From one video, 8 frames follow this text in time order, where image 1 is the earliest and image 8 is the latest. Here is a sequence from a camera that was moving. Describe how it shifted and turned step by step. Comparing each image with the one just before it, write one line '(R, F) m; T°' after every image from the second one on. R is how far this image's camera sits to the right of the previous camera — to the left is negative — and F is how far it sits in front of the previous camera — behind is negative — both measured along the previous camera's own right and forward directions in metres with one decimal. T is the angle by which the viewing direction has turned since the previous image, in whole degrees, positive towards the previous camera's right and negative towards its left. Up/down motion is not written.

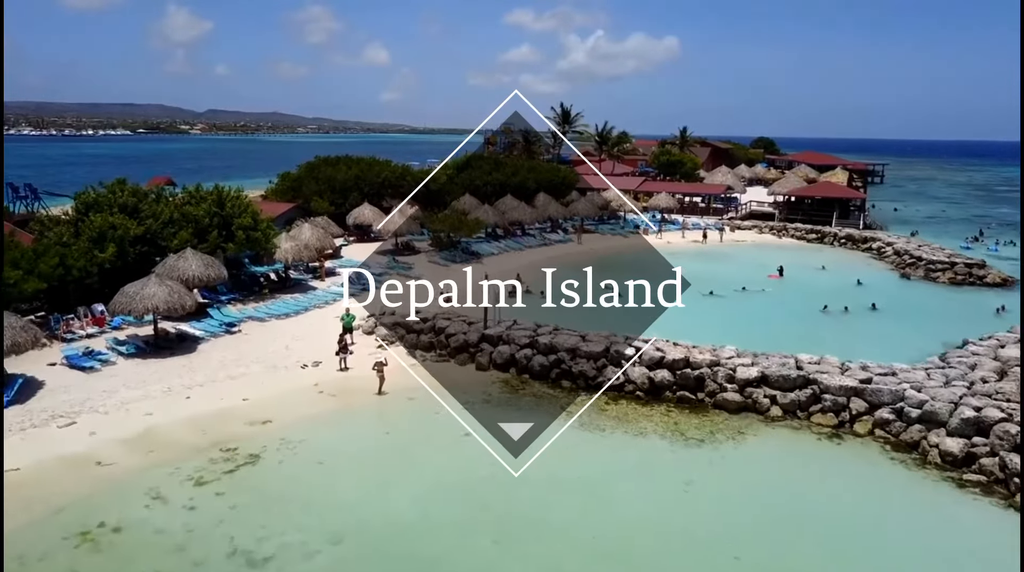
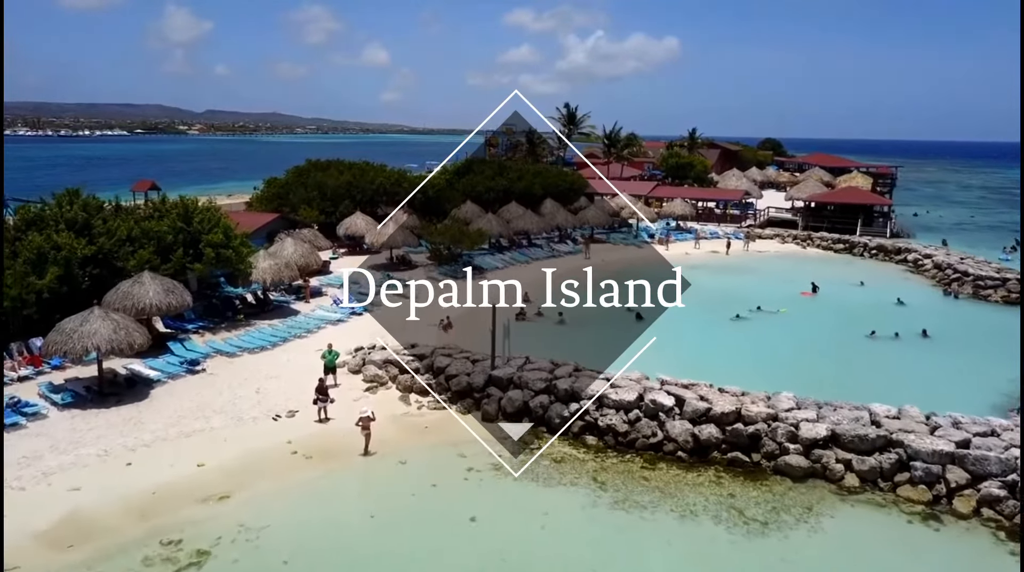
(-0.3, +3.4) m; 0°
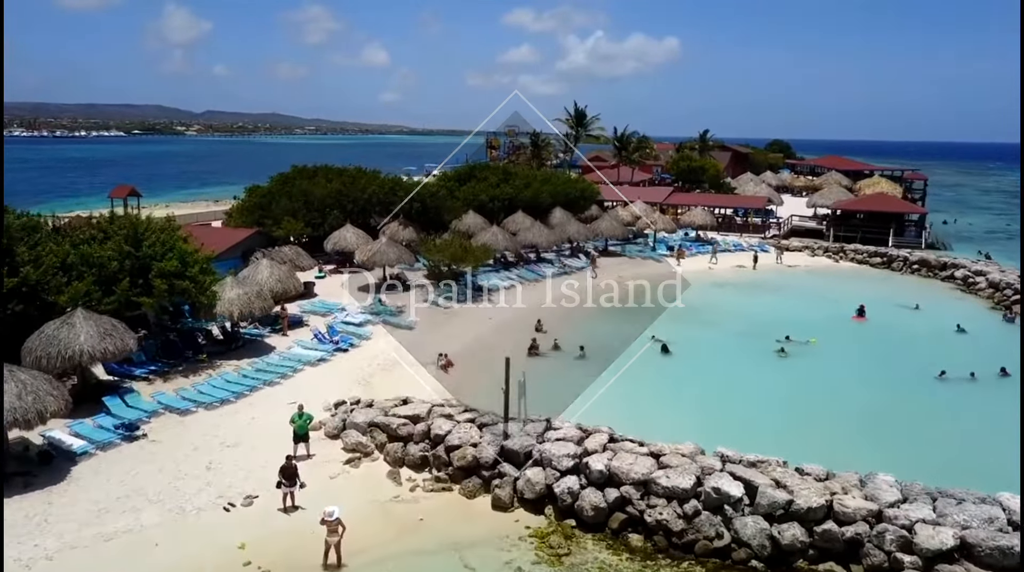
(-0.4, +3.9) m; 0°
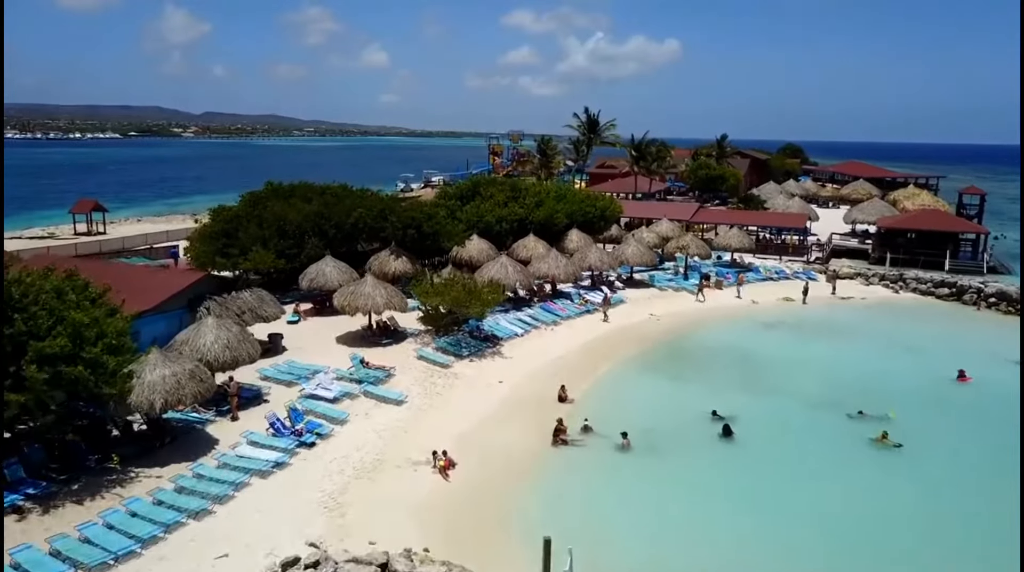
(-0.5, +5.7) m; 0°
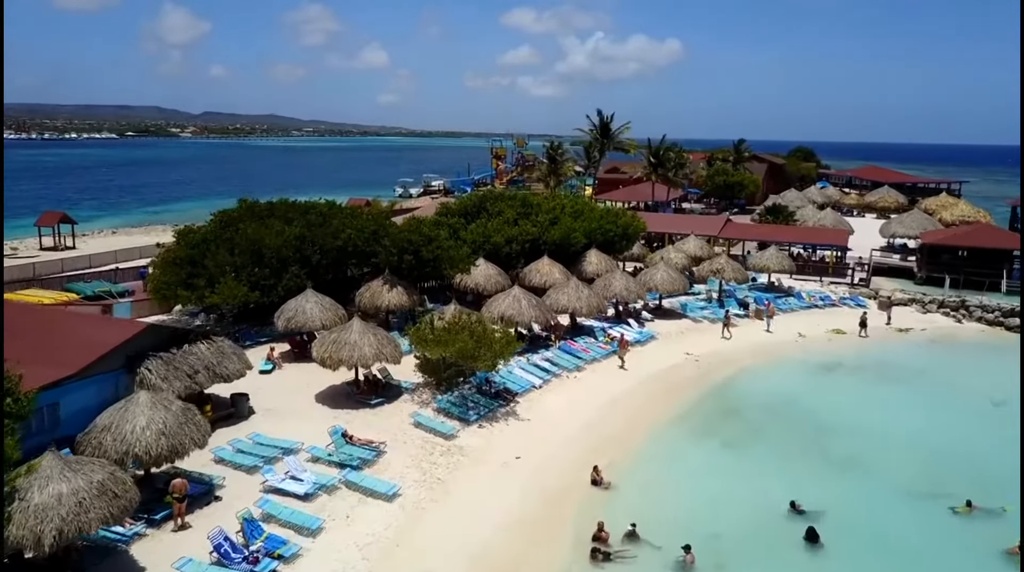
(-0.5, +4.4) m; 0°
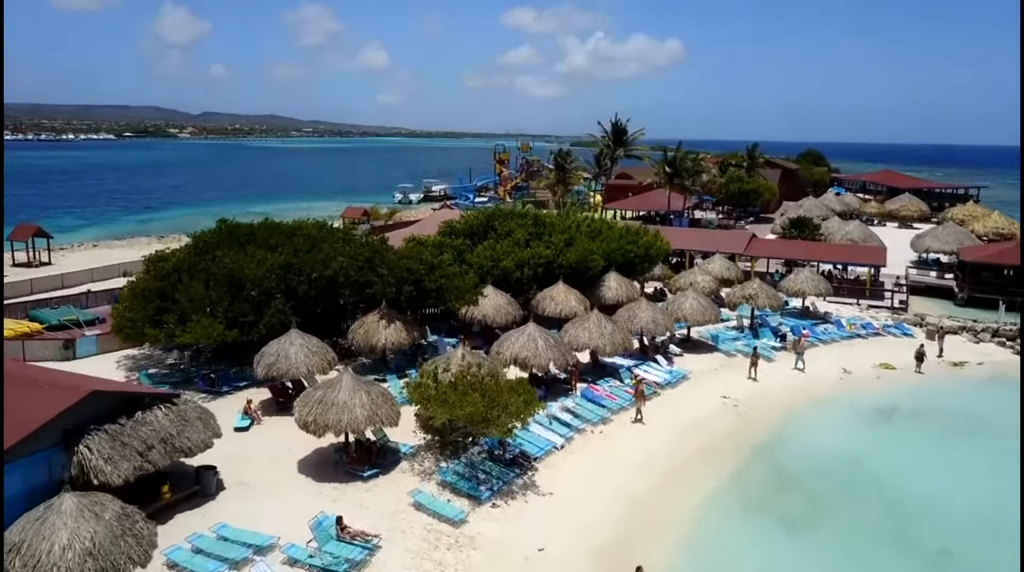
(-0.4, +3.2) m; 0°
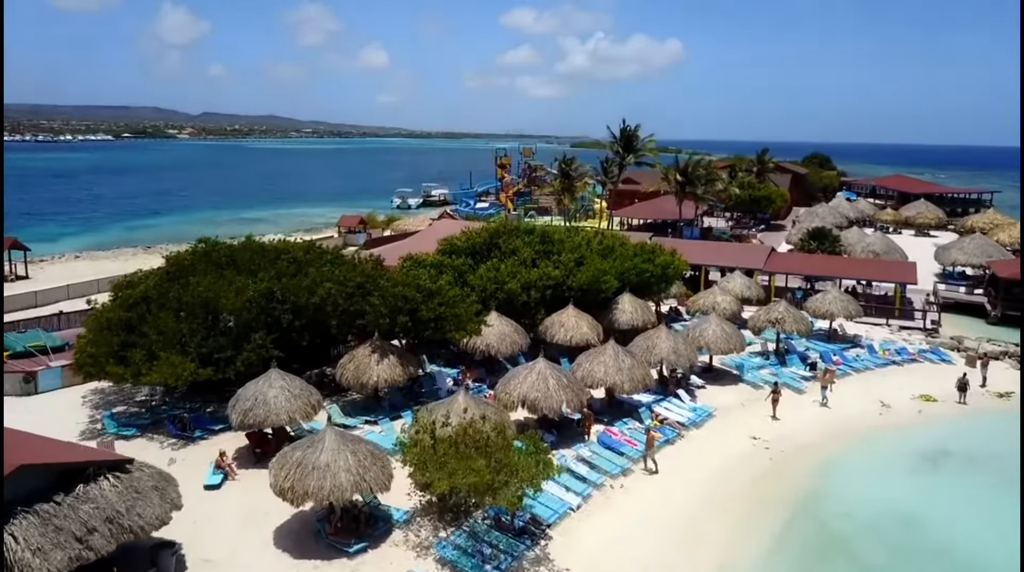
(-0.2, +2.4) m; 0°
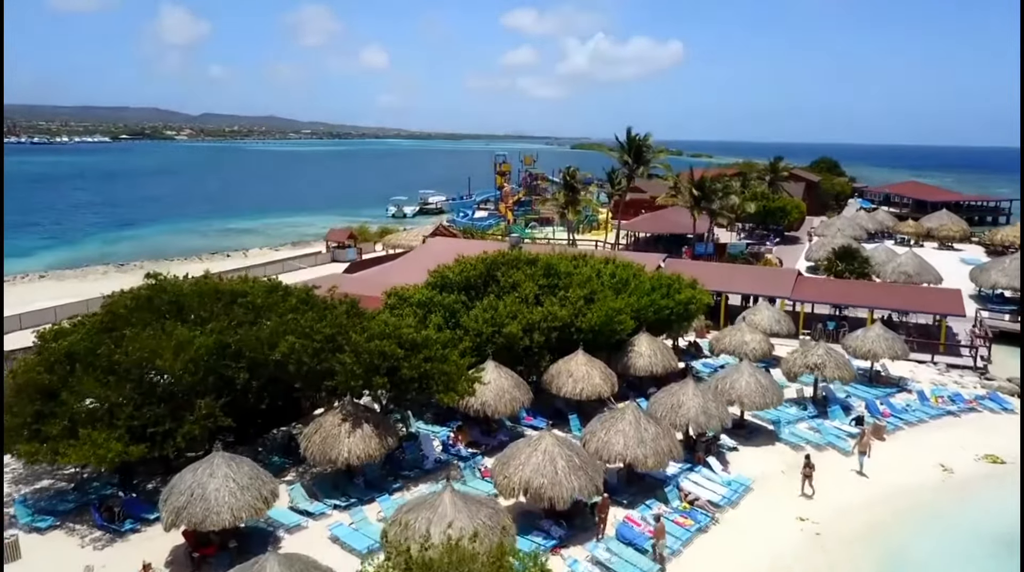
(0.0, +3.6) m; 0°
